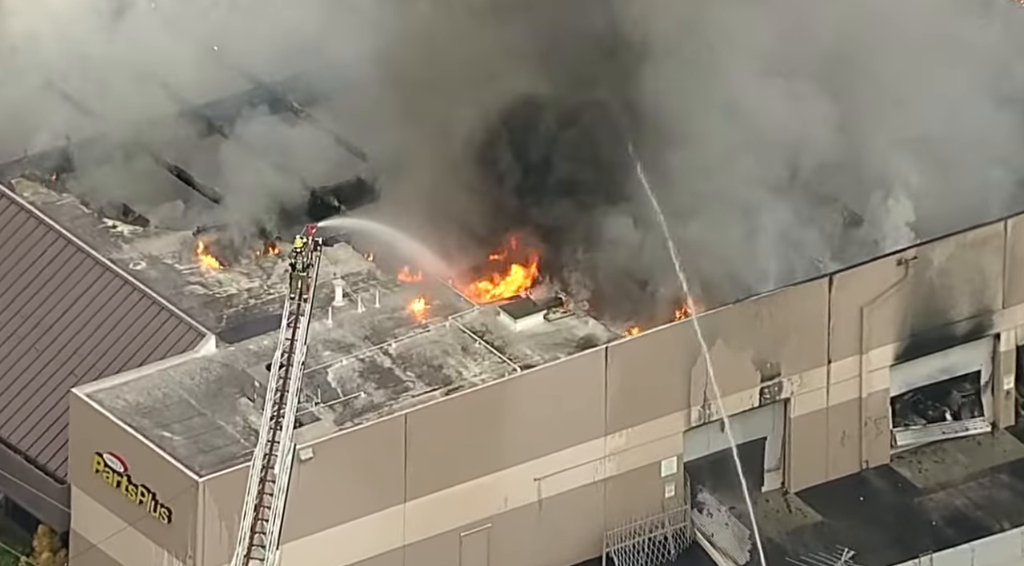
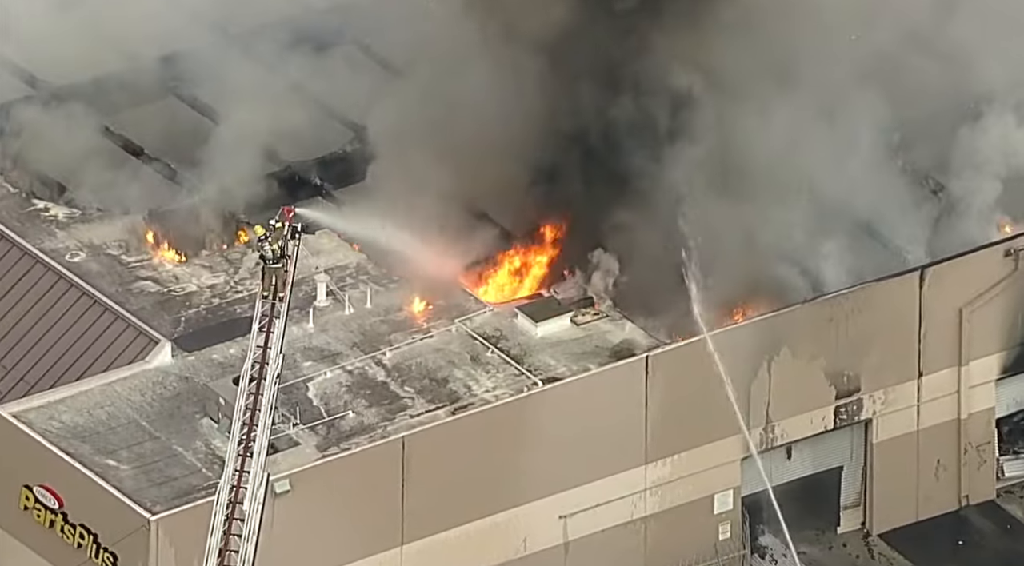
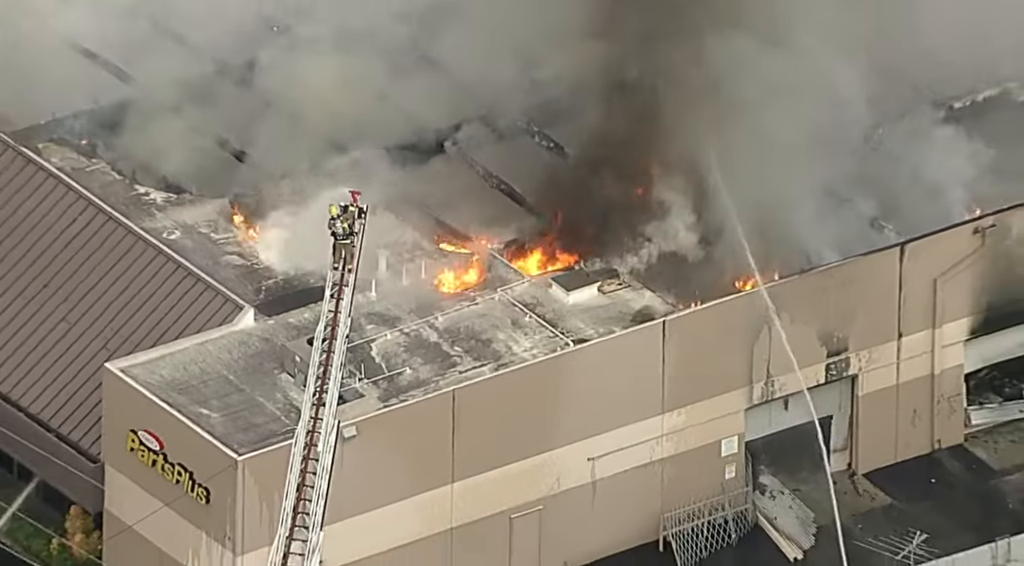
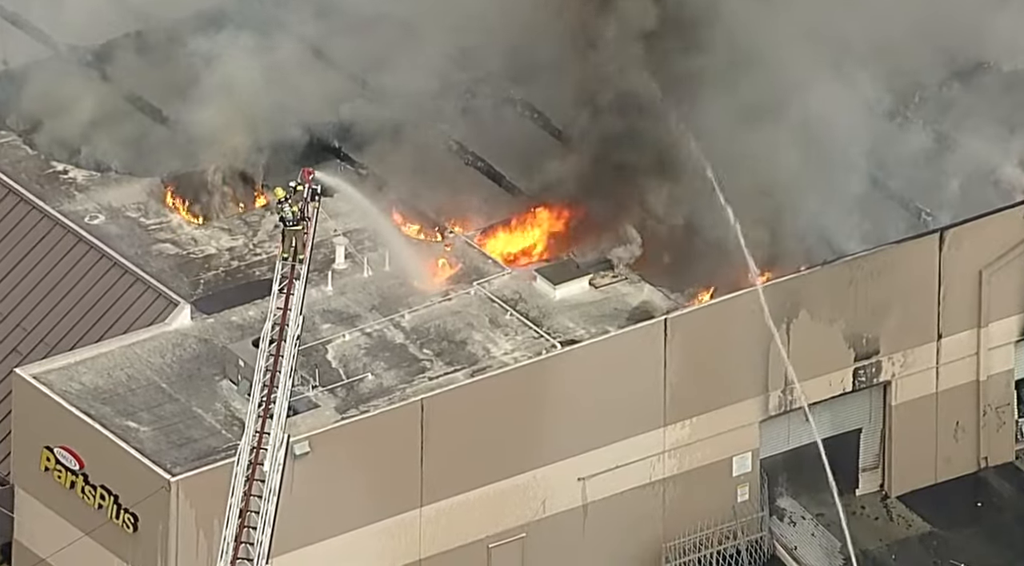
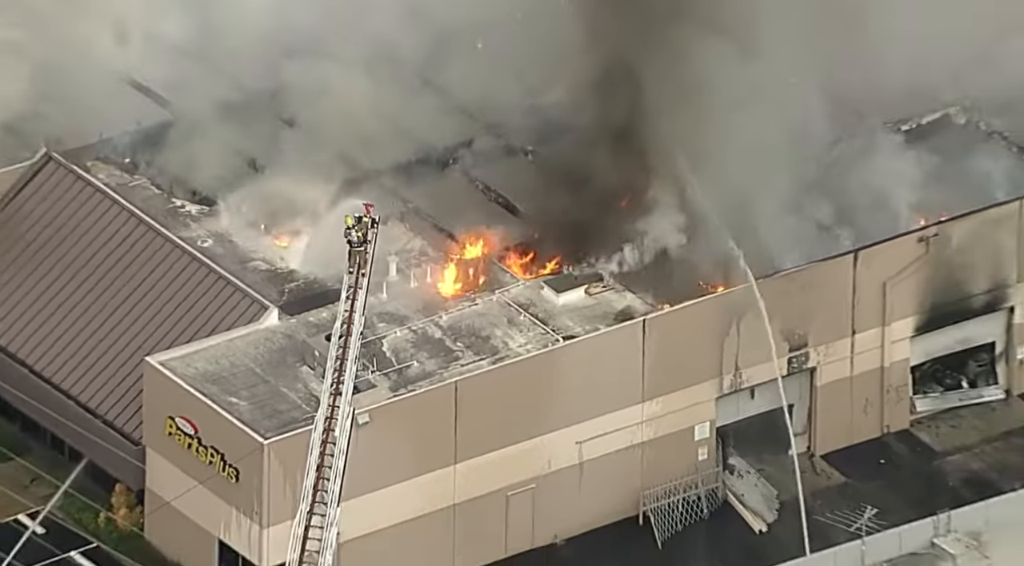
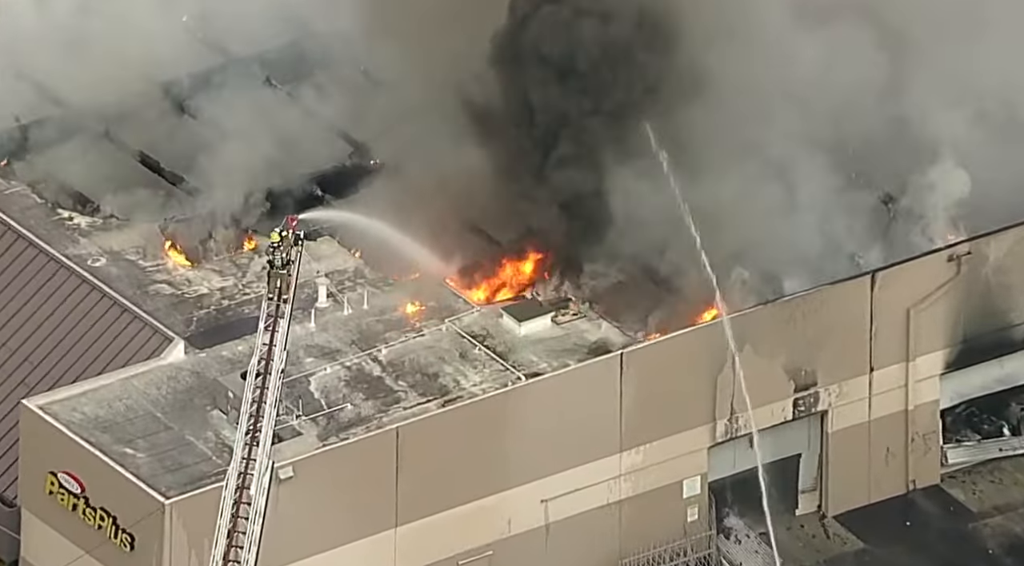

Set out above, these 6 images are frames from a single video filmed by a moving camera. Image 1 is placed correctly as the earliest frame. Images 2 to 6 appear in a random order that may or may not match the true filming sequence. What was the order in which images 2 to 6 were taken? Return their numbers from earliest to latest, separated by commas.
6, 2, 4, 3, 5
